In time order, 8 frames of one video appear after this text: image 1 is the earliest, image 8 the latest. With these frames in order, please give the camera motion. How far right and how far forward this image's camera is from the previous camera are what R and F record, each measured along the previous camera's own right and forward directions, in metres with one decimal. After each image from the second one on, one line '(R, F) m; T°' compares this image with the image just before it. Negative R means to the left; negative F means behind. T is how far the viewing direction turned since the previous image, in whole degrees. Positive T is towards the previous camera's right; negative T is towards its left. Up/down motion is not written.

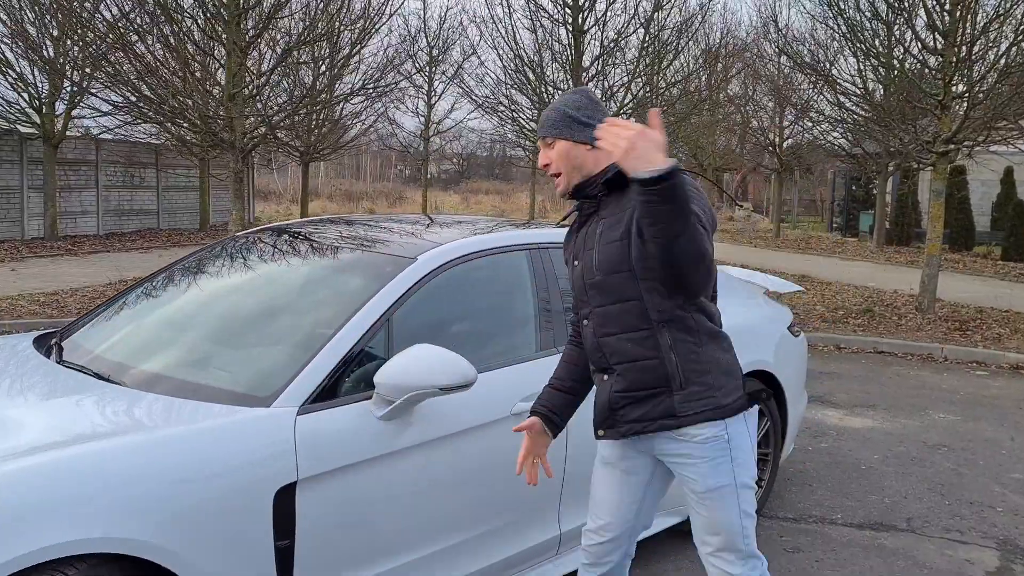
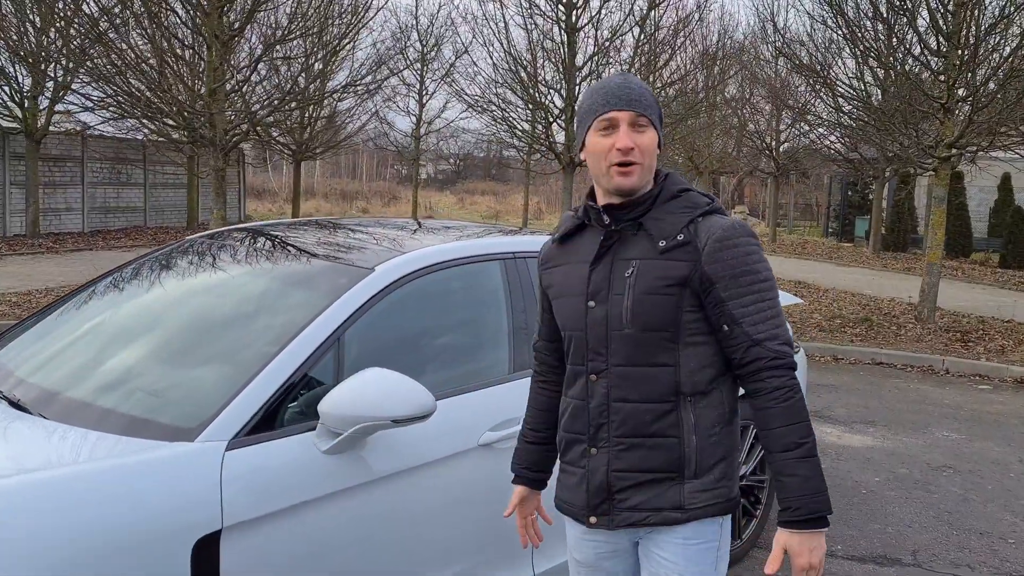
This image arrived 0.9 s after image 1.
(+0.1, +0.3) m; 0°
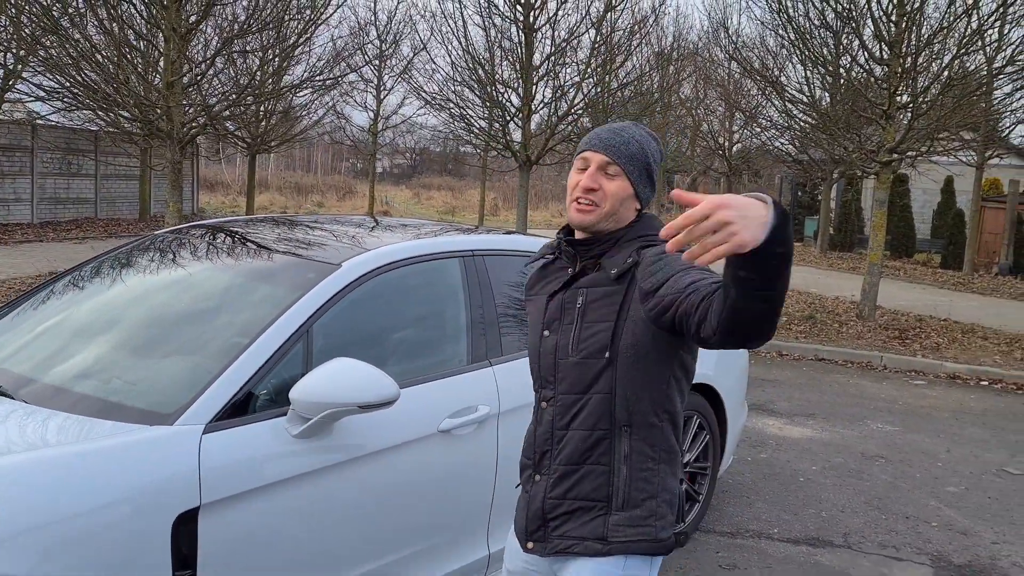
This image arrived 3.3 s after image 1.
(0.0, -0.2) m; +3°
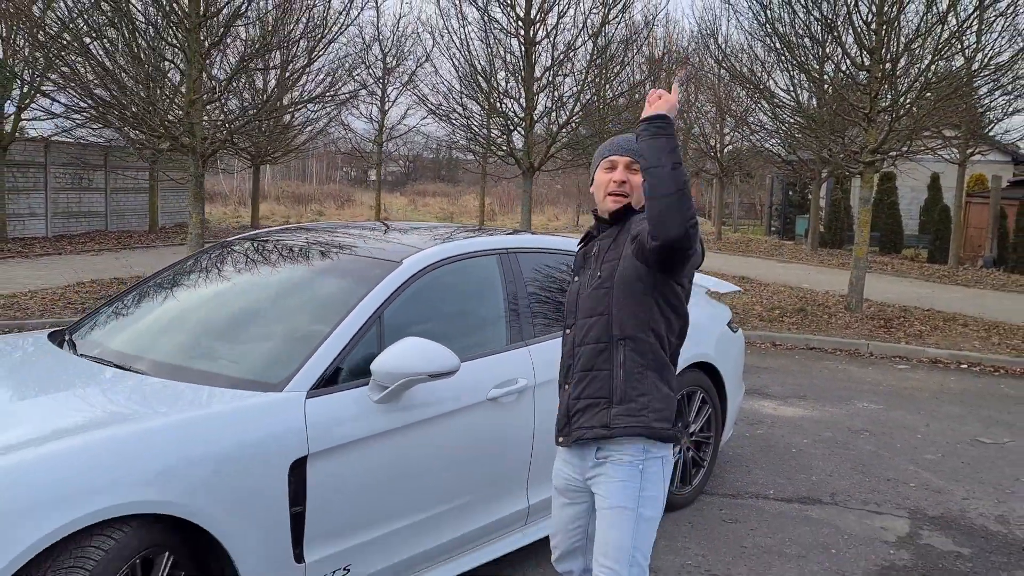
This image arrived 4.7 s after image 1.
(-0.1, -0.5) m; 0°
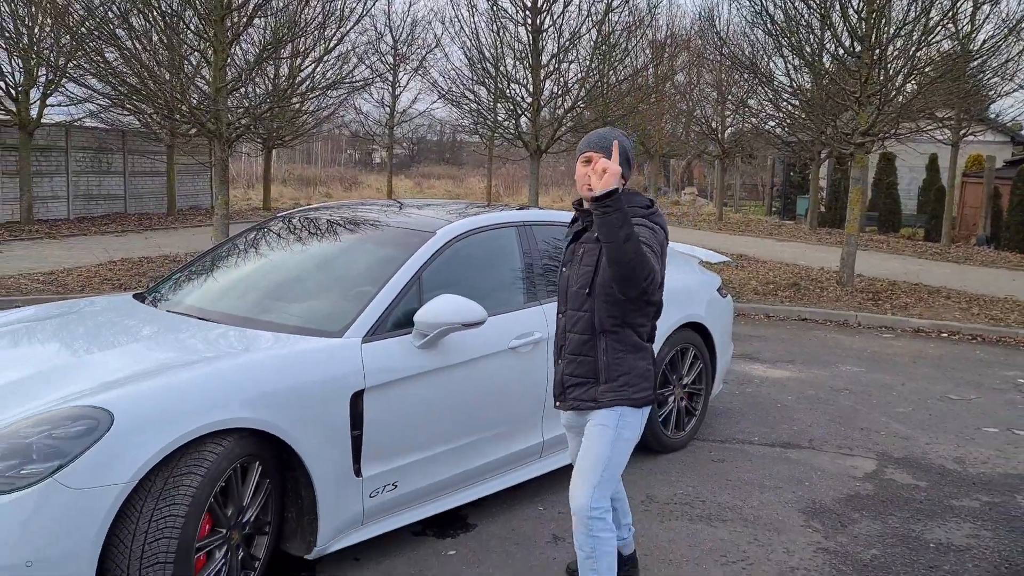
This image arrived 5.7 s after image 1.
(-0.1, -0.6) m; 0°
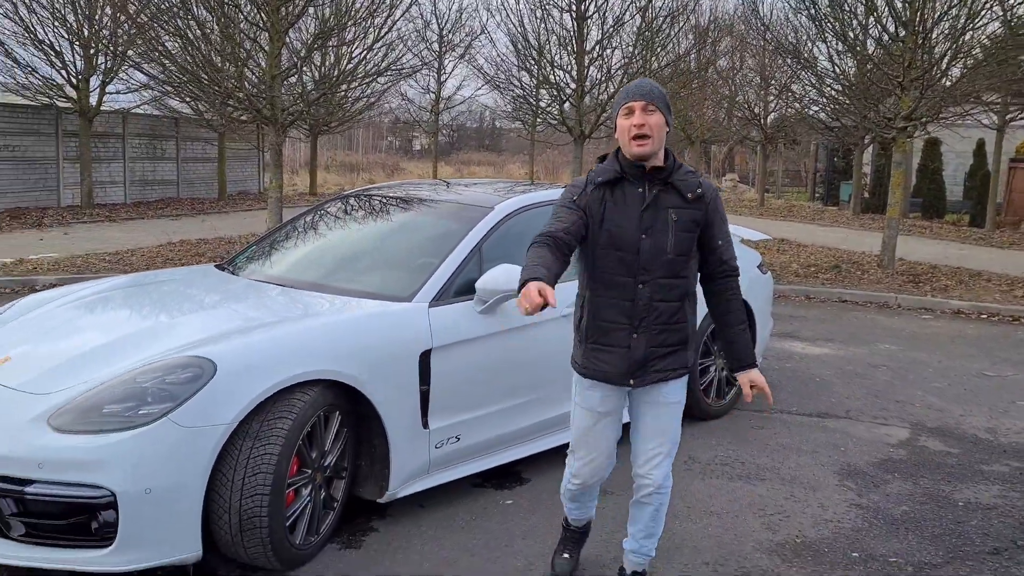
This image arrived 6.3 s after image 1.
(-0.1, -0.3) m; -2°
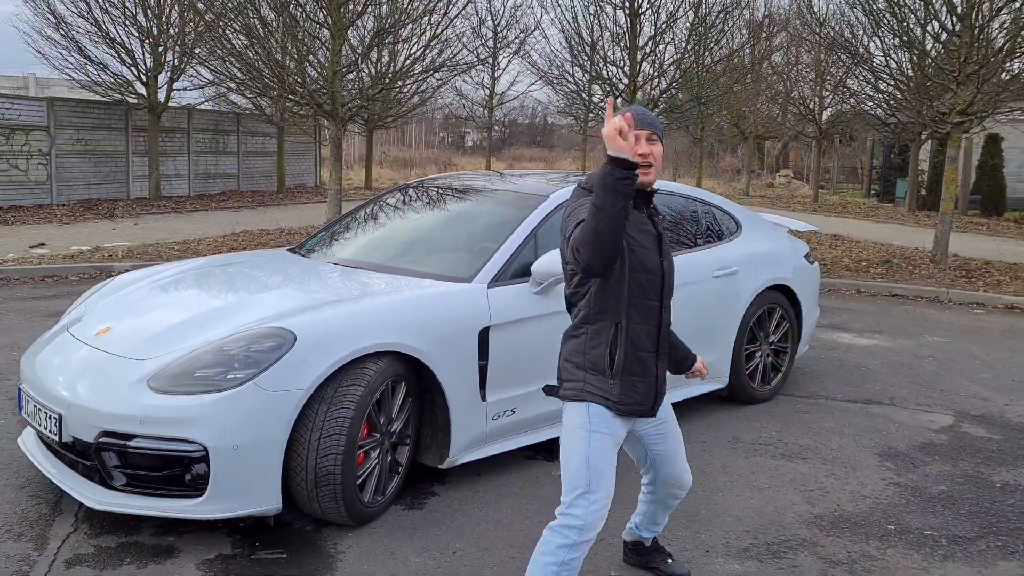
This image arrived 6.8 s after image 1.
(0.0, -0.2) m; -3°
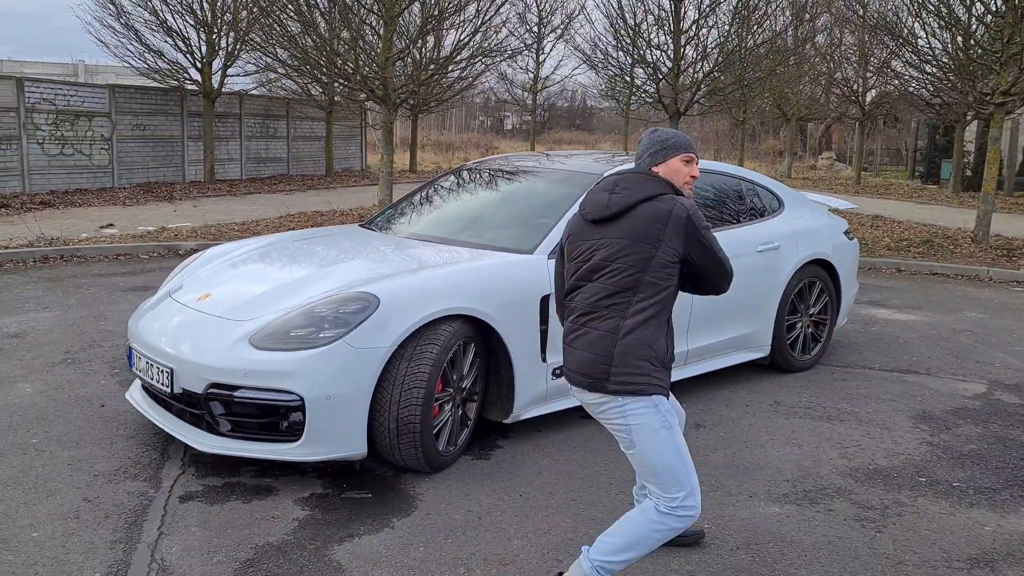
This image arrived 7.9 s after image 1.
(-0.1, -0.3) m; -2°
